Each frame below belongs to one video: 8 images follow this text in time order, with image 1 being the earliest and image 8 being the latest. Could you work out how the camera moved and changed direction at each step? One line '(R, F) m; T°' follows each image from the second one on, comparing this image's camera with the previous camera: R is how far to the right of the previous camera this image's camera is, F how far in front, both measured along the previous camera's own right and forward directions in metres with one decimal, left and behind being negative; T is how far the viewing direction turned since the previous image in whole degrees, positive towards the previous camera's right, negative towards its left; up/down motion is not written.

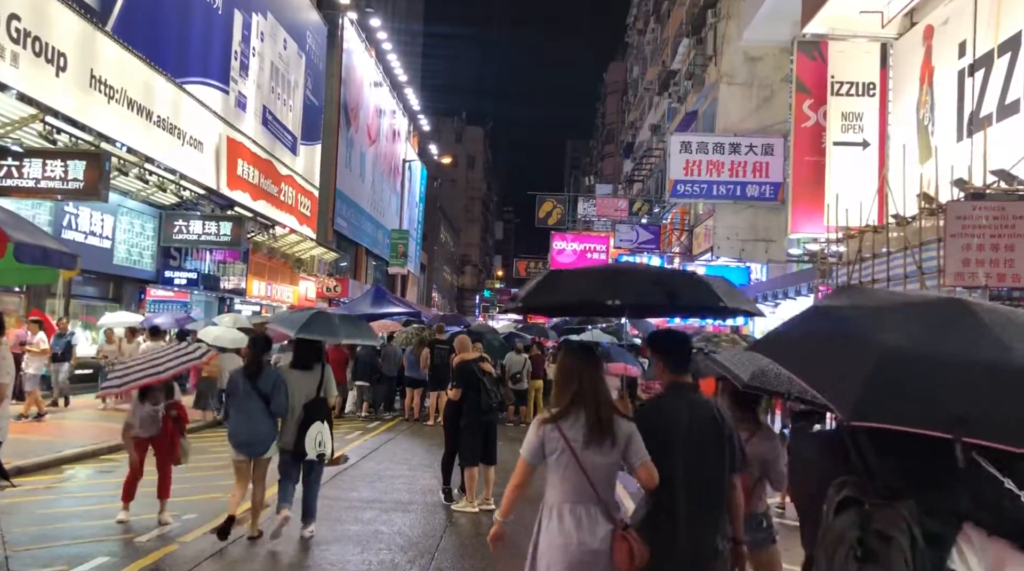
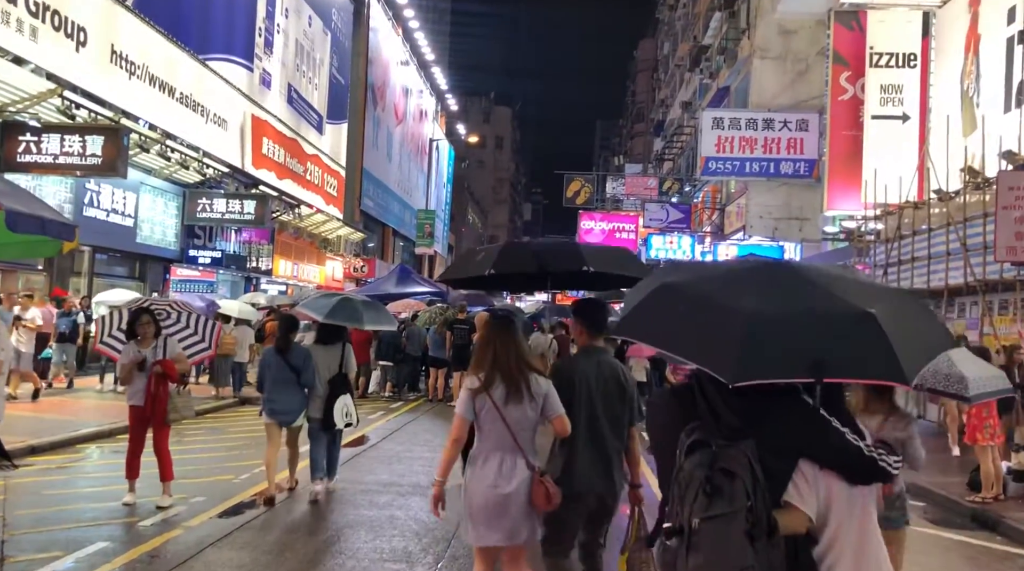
(0.0, +0.4) m; -2°
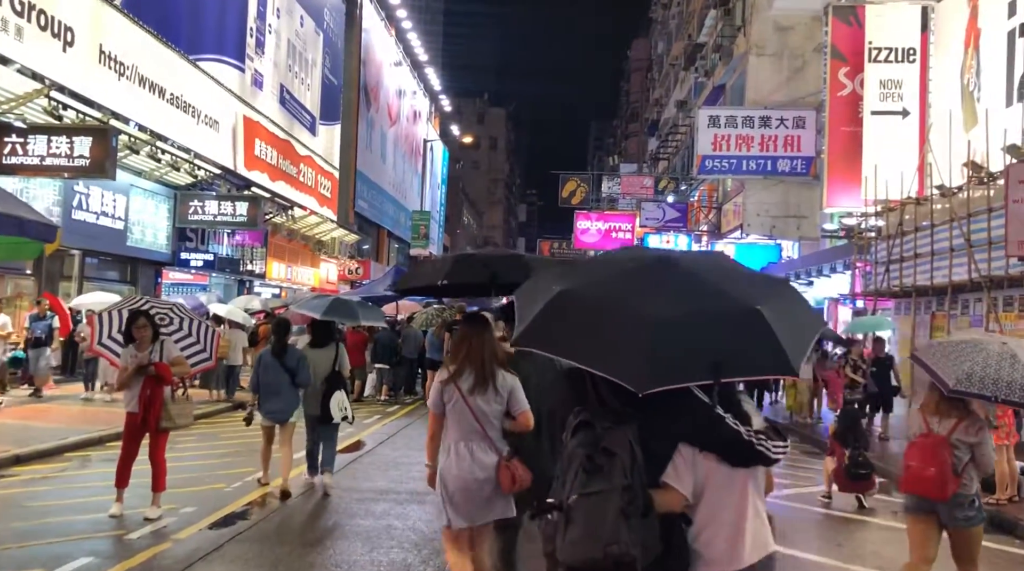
(0.0, +0.3) m; 0°
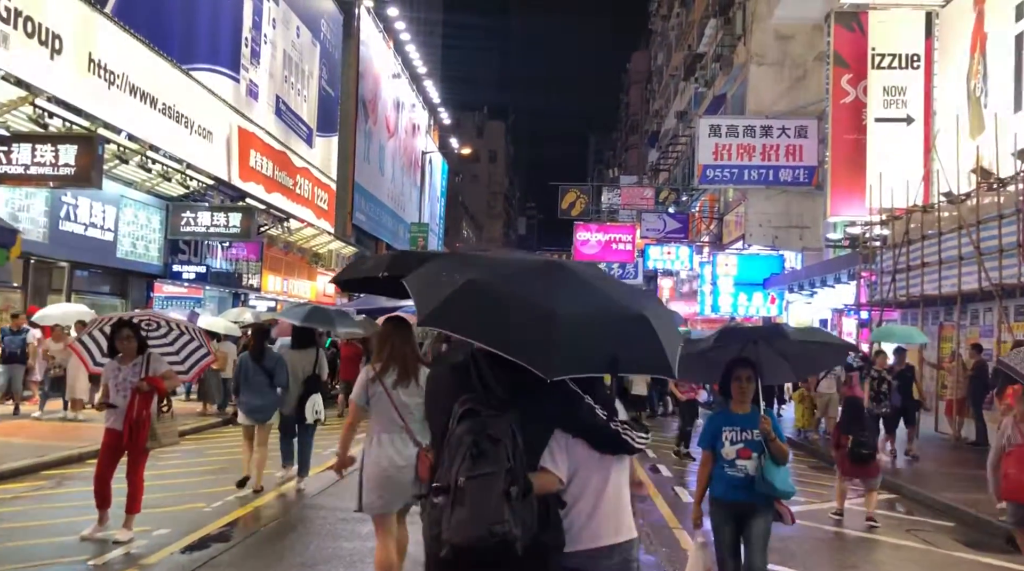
(0.0, +0.4) m; 0°
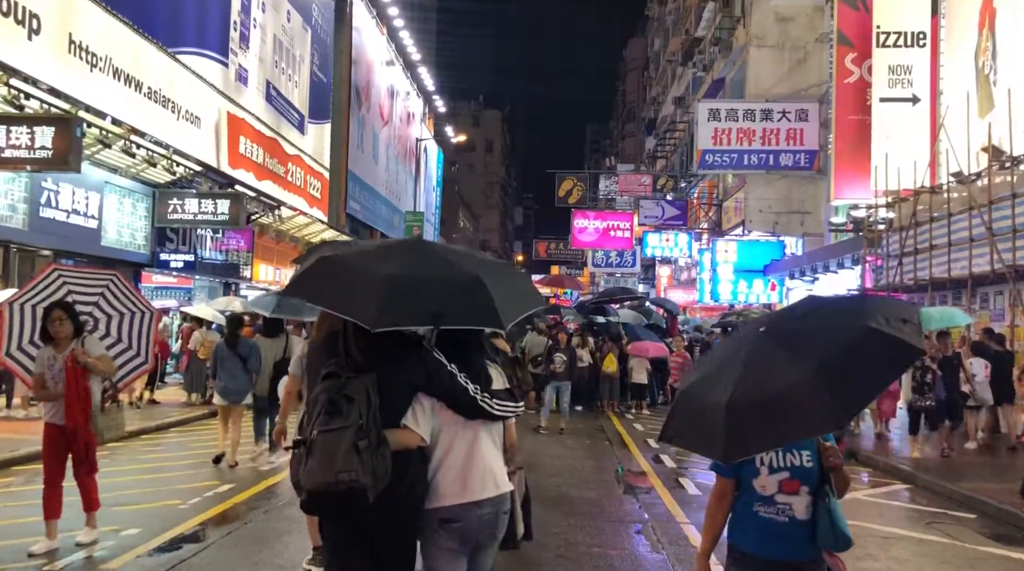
(0.0, +0.5) m; 0°
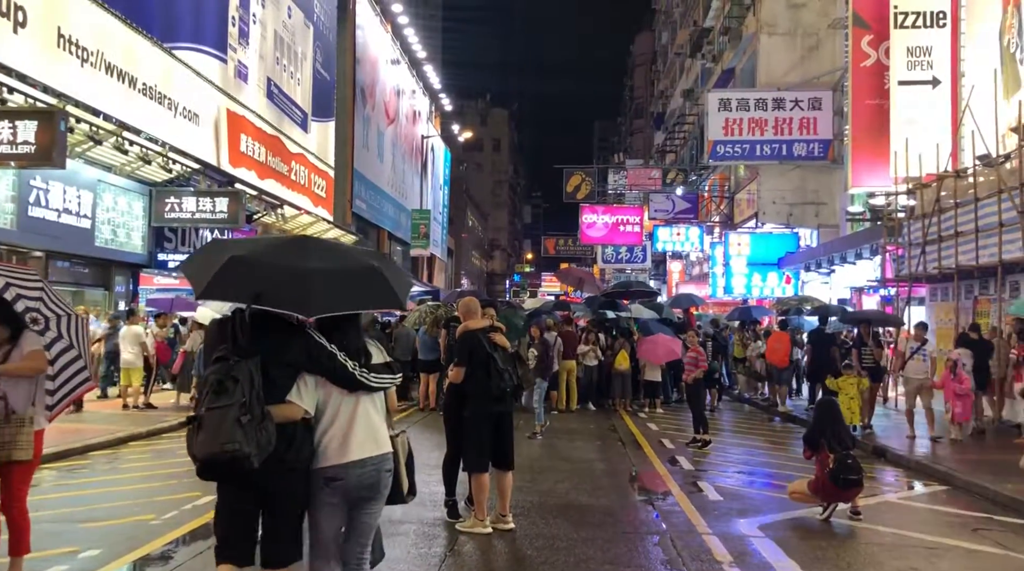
(0.0, +0.7) m; -1°
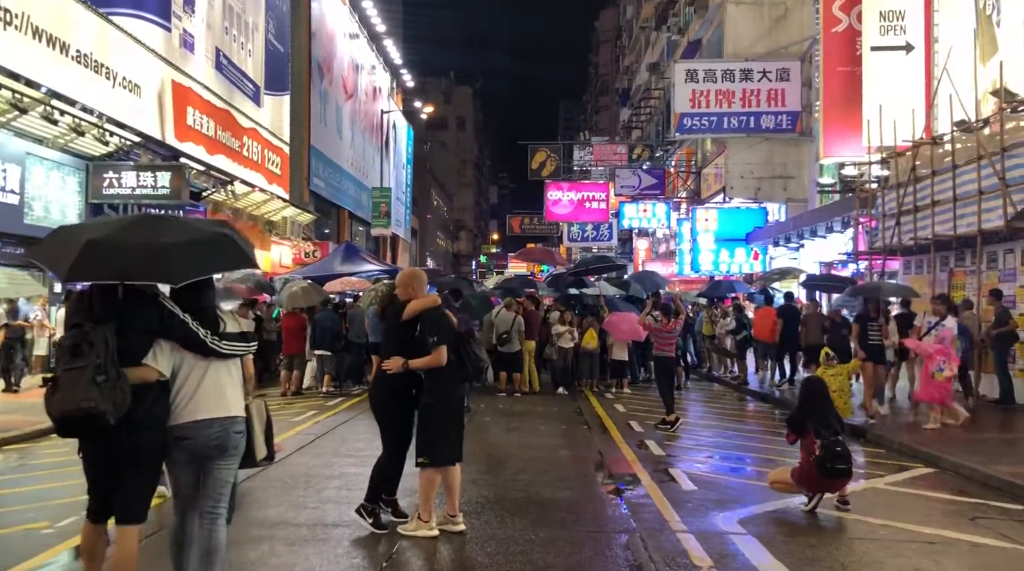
(+0.1, +0.9) m; +2°
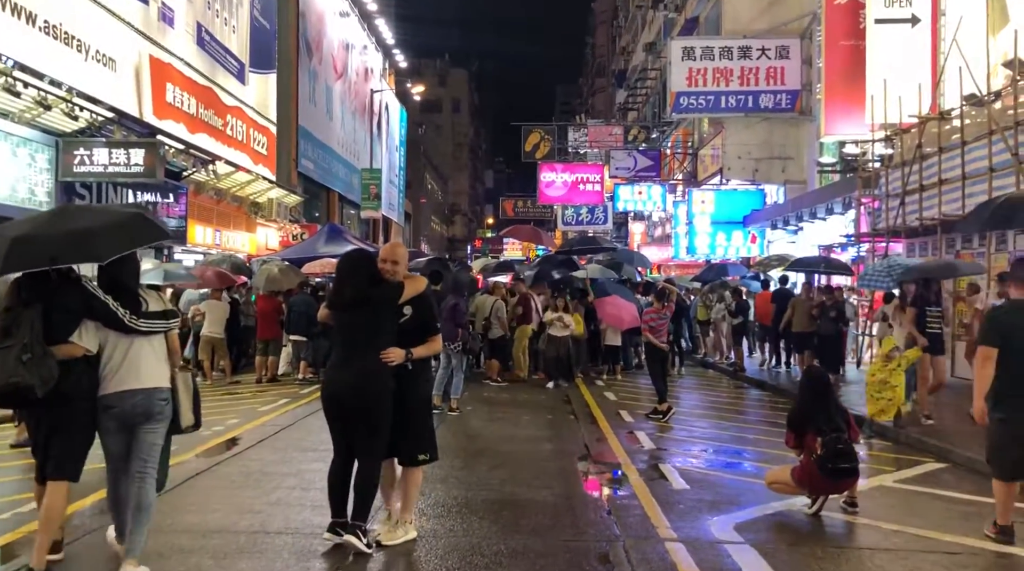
(+0.1, +0.7) m; 0°
